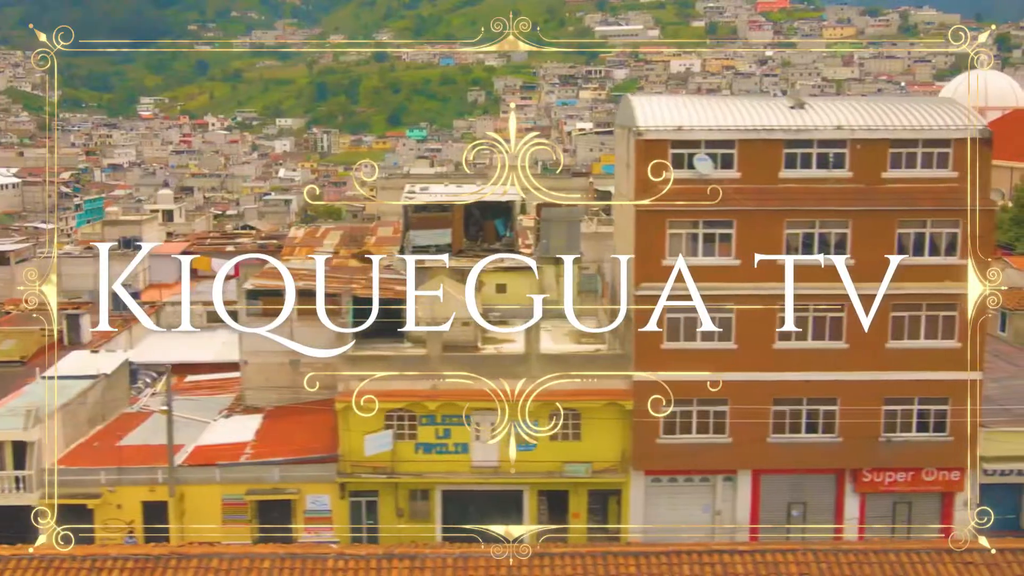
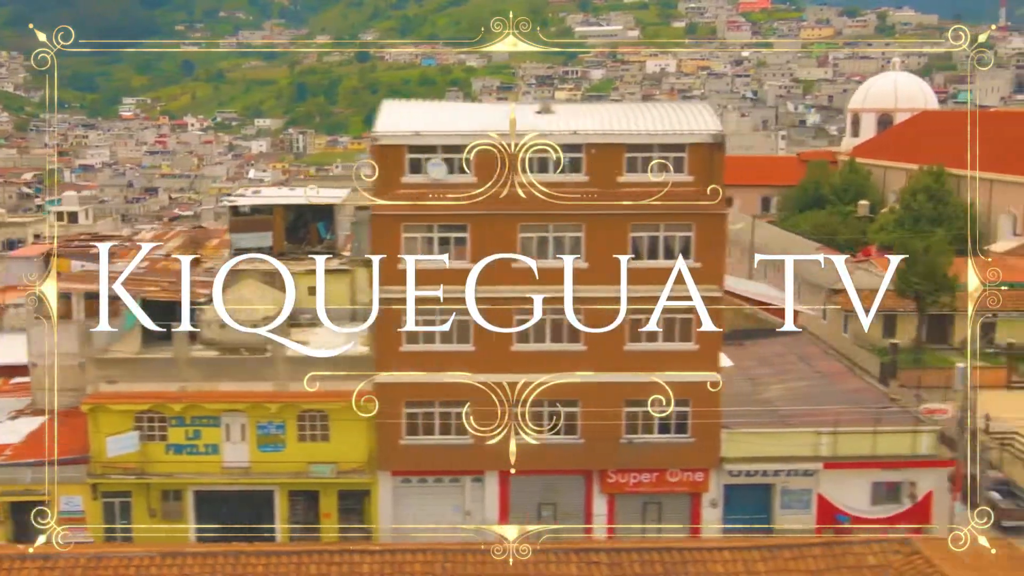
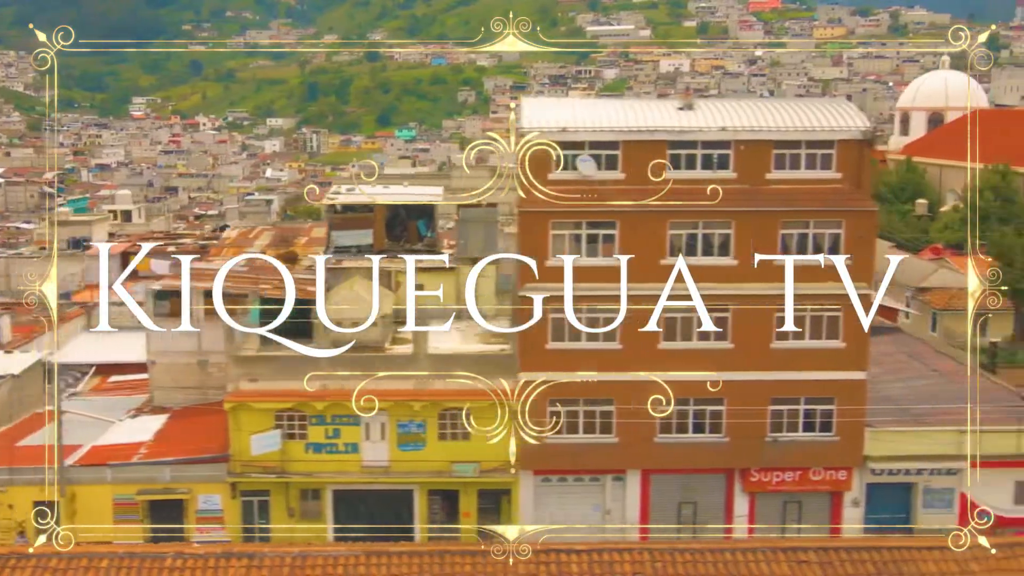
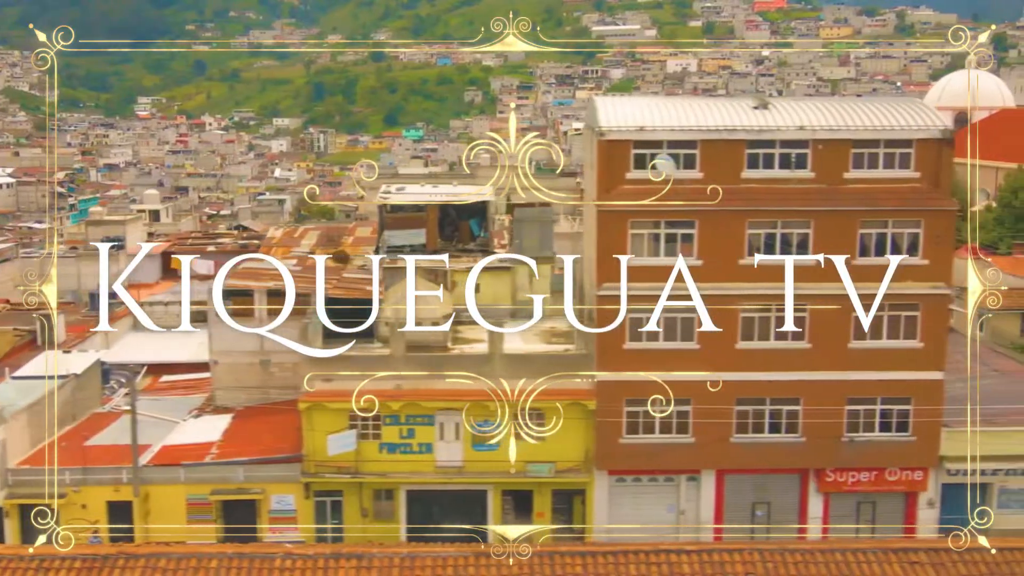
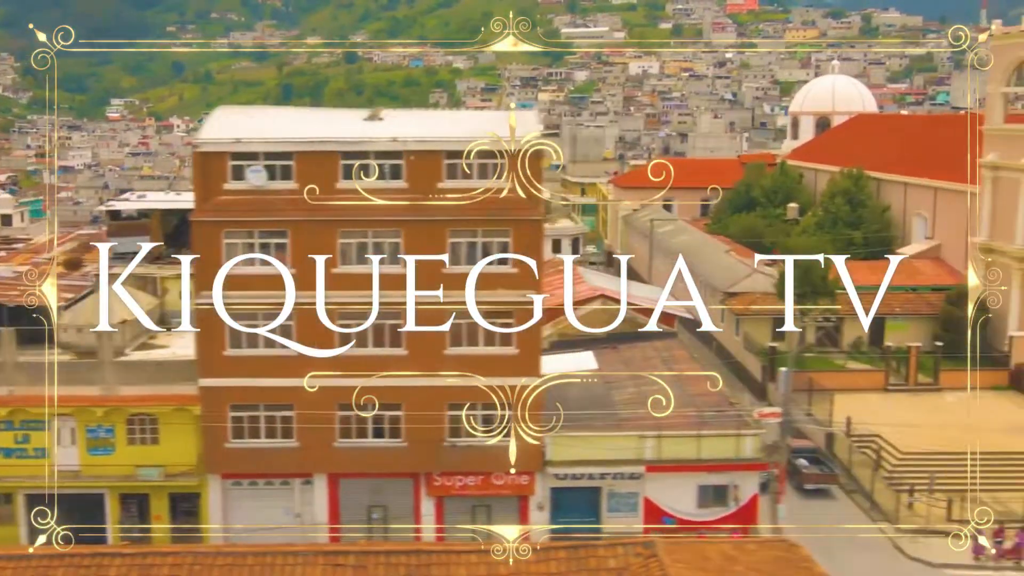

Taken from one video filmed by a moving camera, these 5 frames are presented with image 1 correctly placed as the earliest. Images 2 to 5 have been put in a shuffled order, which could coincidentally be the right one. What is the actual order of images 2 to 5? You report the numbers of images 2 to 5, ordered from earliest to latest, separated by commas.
4, 3, 2, 5
